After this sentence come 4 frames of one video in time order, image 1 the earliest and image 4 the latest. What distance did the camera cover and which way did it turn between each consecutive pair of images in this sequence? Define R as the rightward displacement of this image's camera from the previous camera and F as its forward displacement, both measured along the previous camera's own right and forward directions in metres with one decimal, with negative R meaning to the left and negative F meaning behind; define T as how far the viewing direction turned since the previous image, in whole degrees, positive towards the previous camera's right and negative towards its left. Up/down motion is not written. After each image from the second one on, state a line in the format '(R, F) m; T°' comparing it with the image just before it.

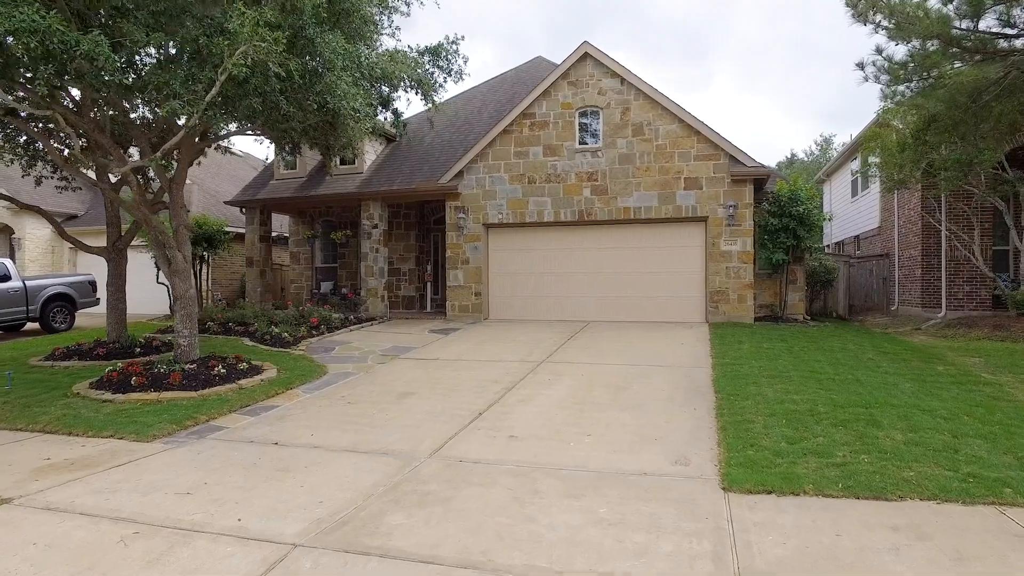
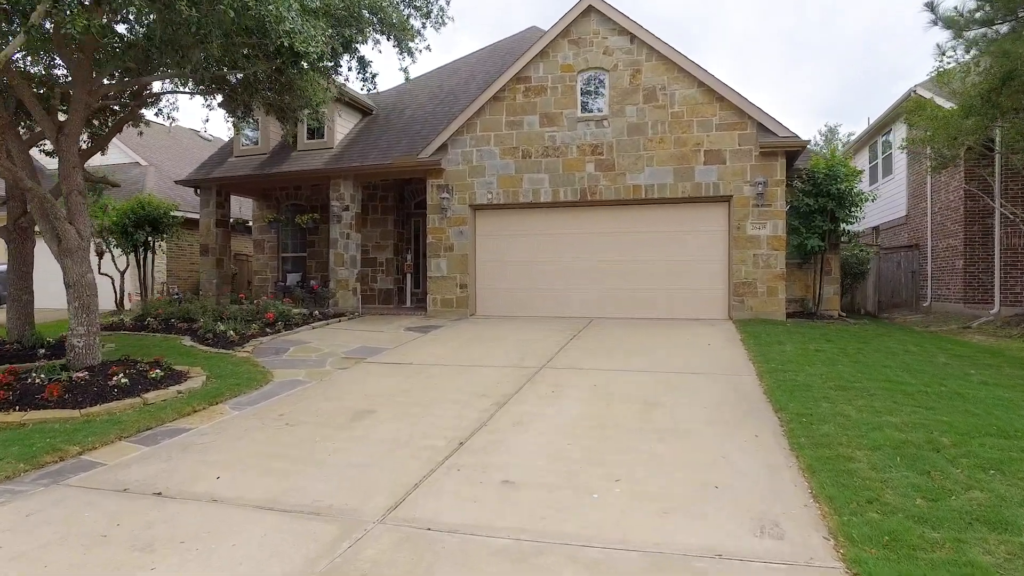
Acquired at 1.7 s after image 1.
(0.0, +1.7) m; +1°
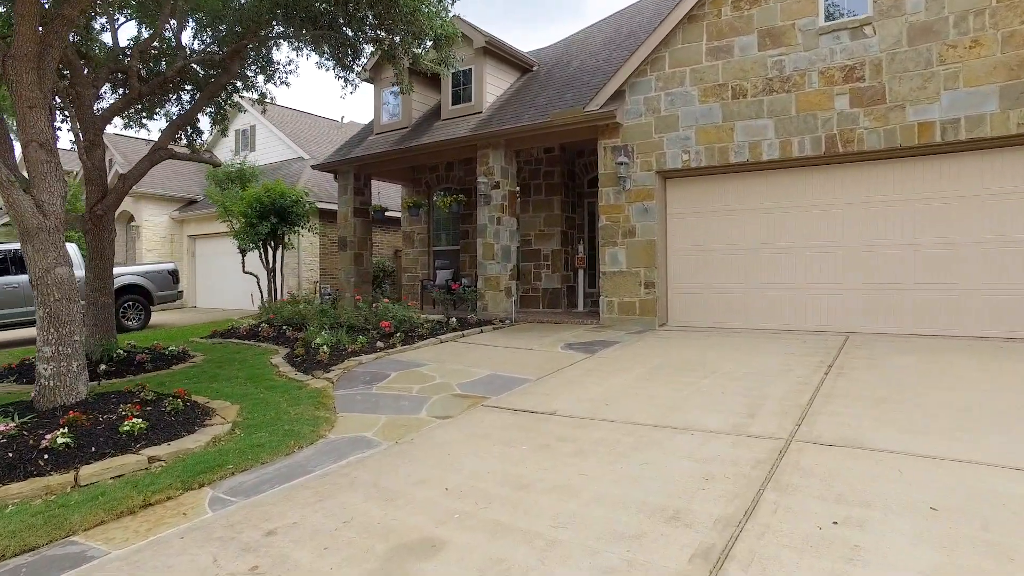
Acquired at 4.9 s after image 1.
(-0.1, +3.0) m; -16°
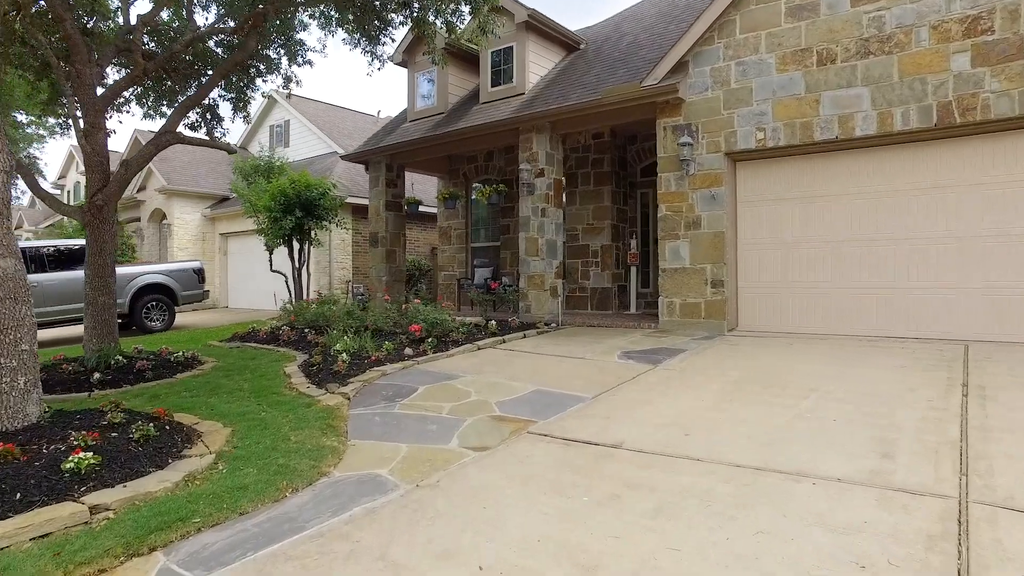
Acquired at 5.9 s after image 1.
(-0.1, +1.0) m; -3°
